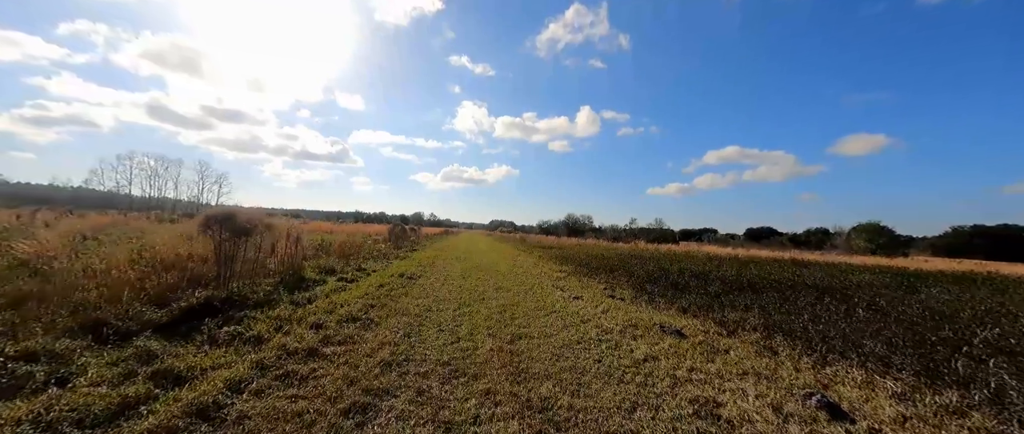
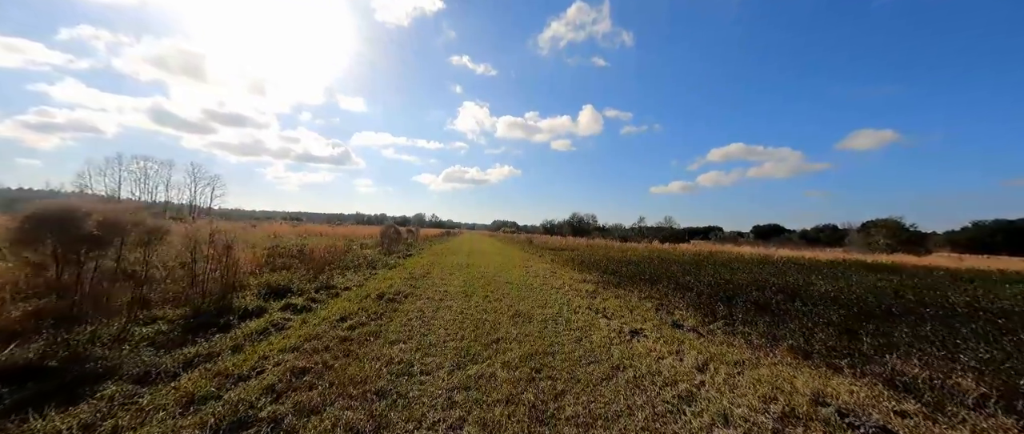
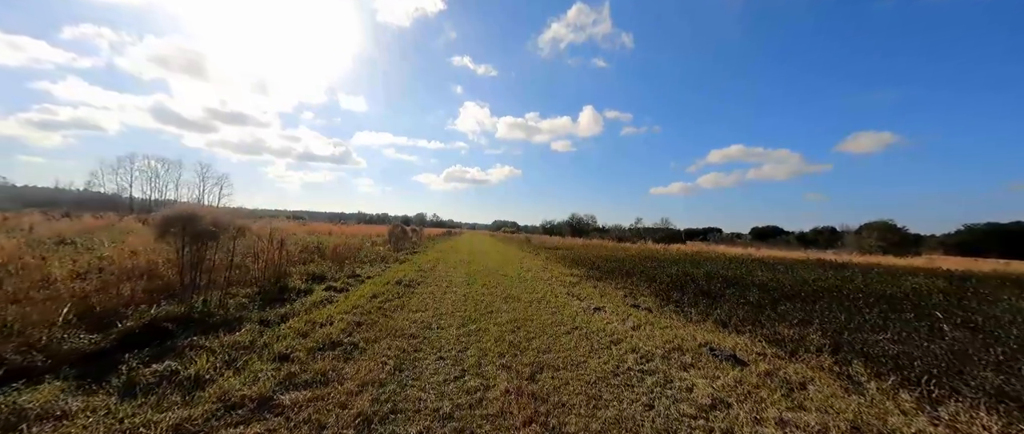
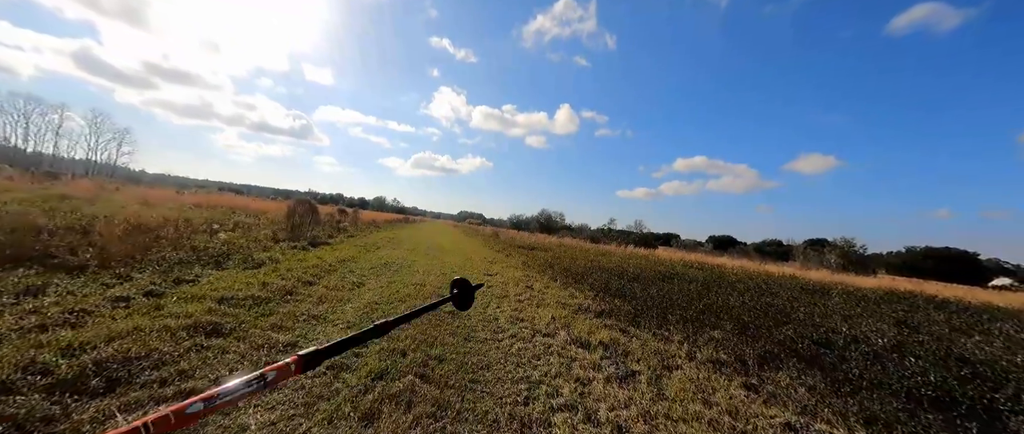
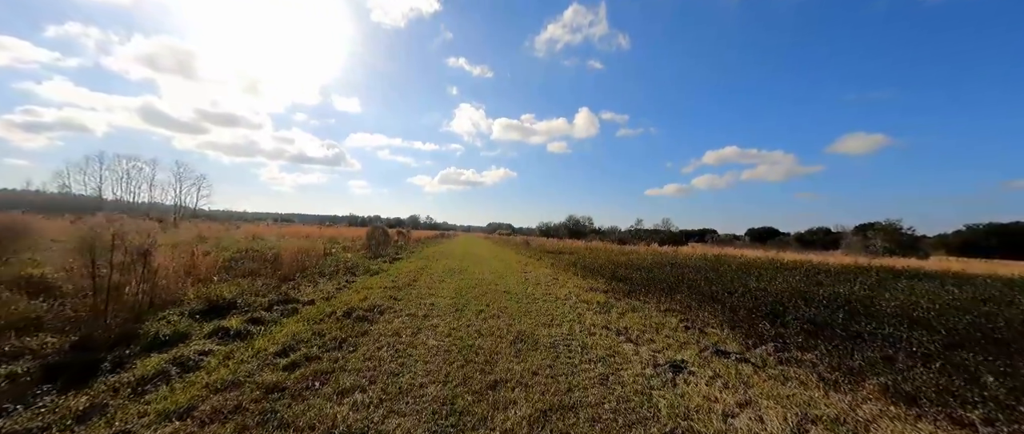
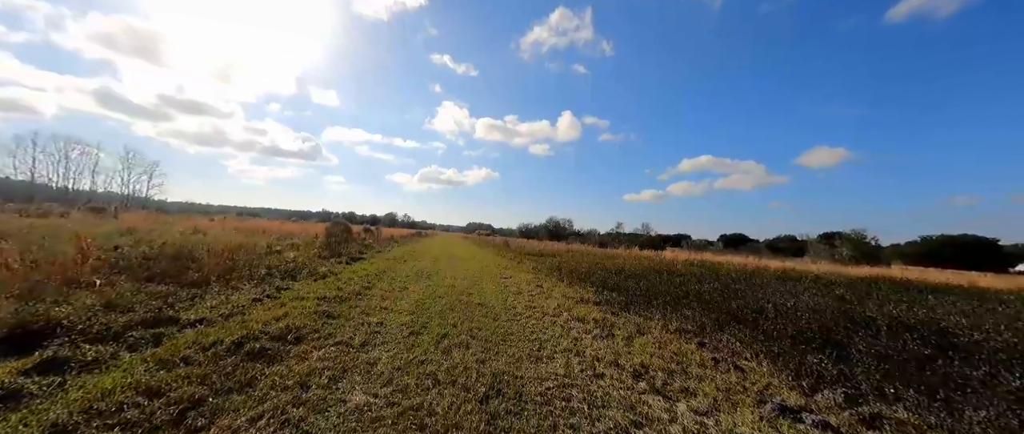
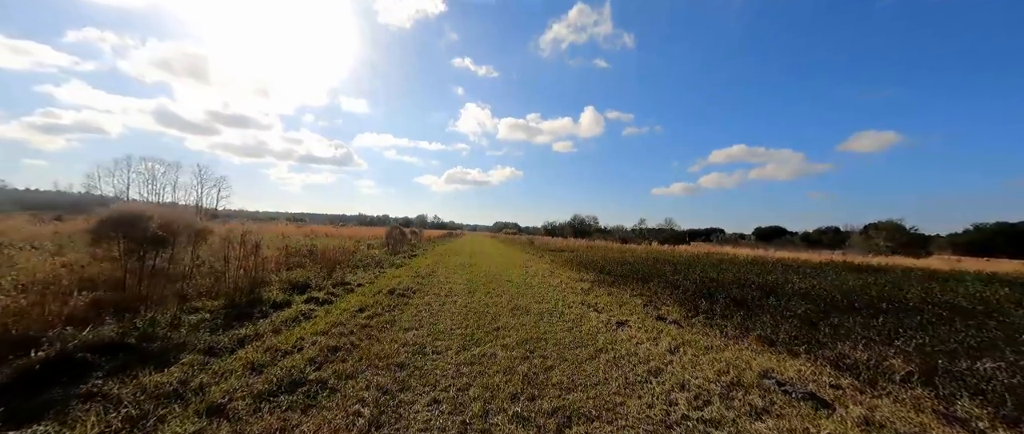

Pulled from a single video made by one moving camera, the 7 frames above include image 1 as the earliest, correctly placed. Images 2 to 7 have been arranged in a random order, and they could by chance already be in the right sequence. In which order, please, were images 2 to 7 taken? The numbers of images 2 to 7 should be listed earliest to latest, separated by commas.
3, 7, 2, 5, 6, 4
